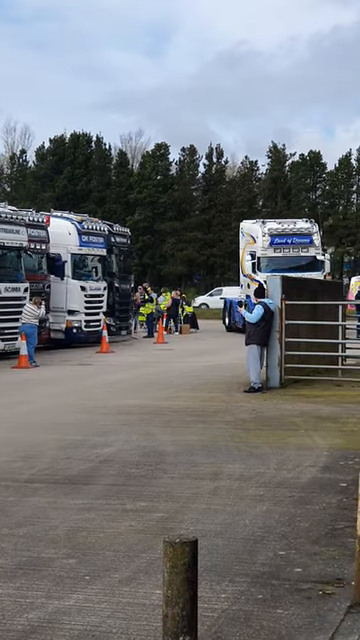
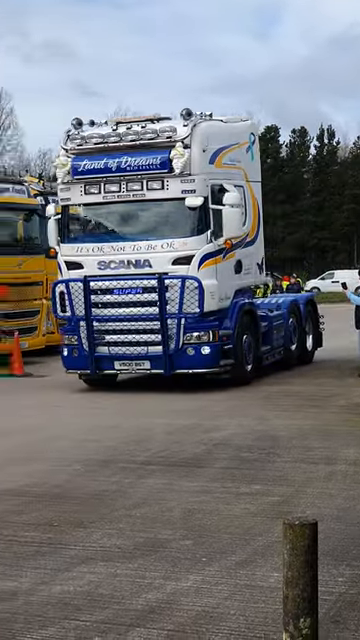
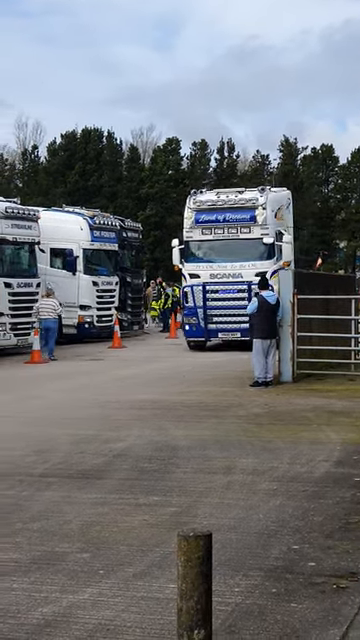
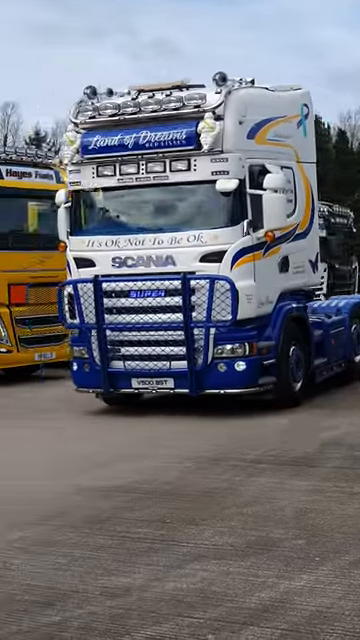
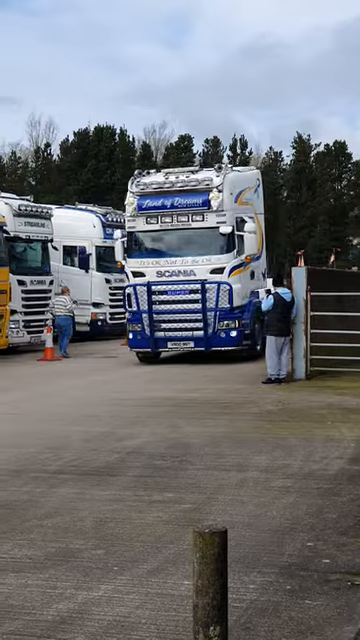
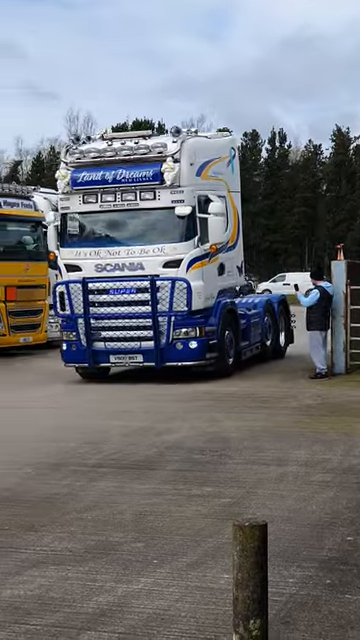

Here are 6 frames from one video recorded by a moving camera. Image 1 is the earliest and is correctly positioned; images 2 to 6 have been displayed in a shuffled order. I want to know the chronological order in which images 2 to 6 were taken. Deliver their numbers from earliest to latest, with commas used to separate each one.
3, 5, 6, 2, 4
